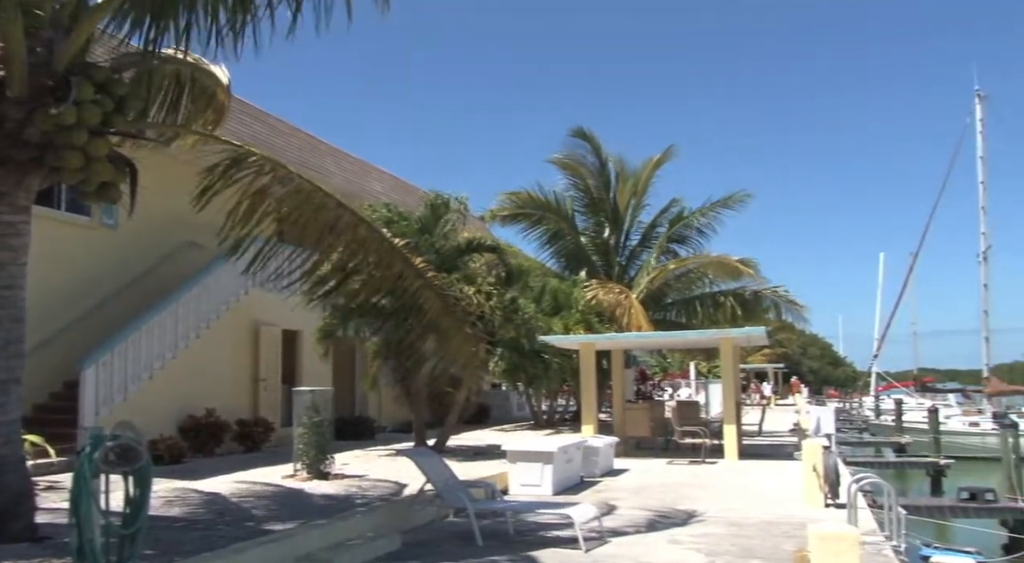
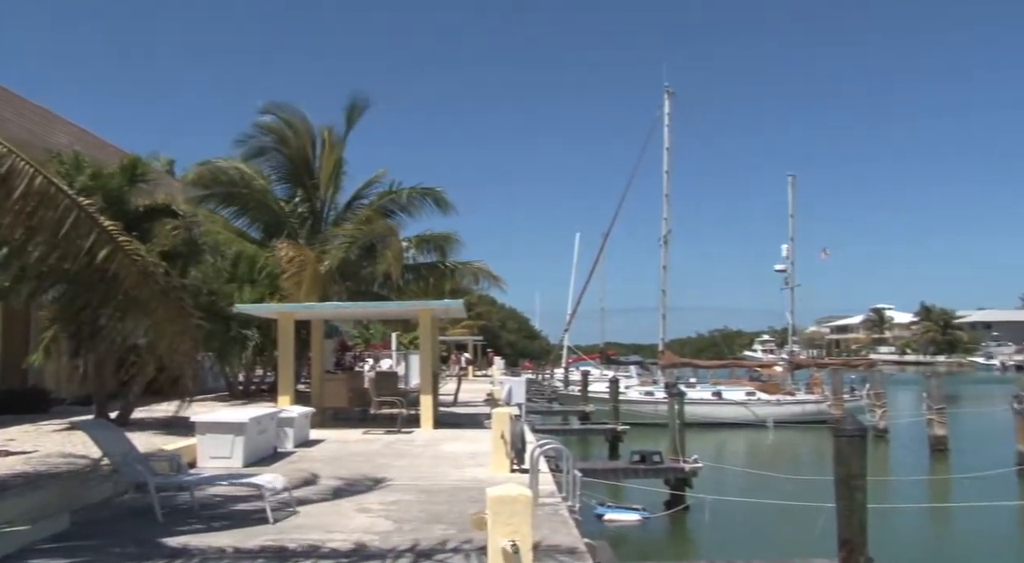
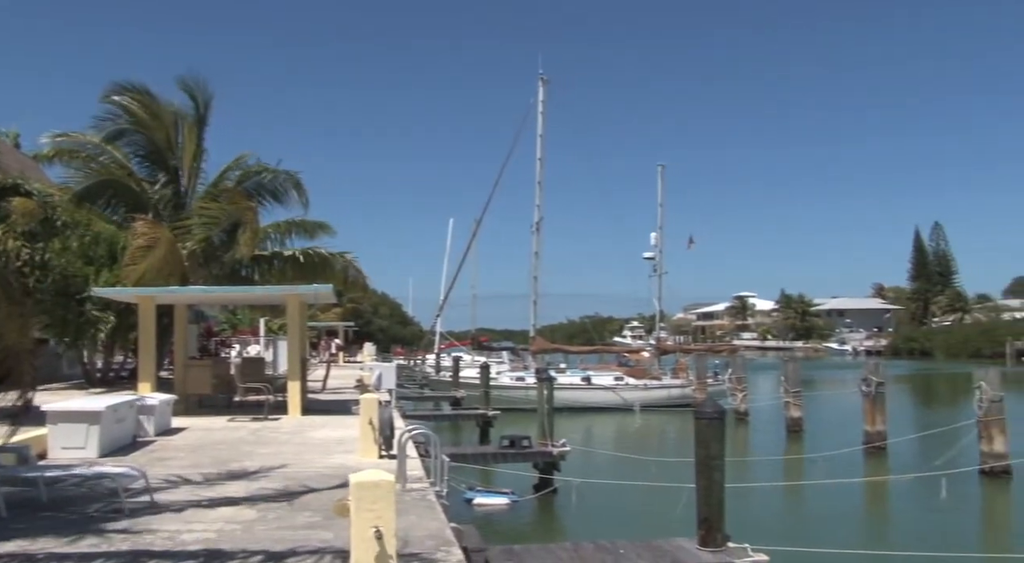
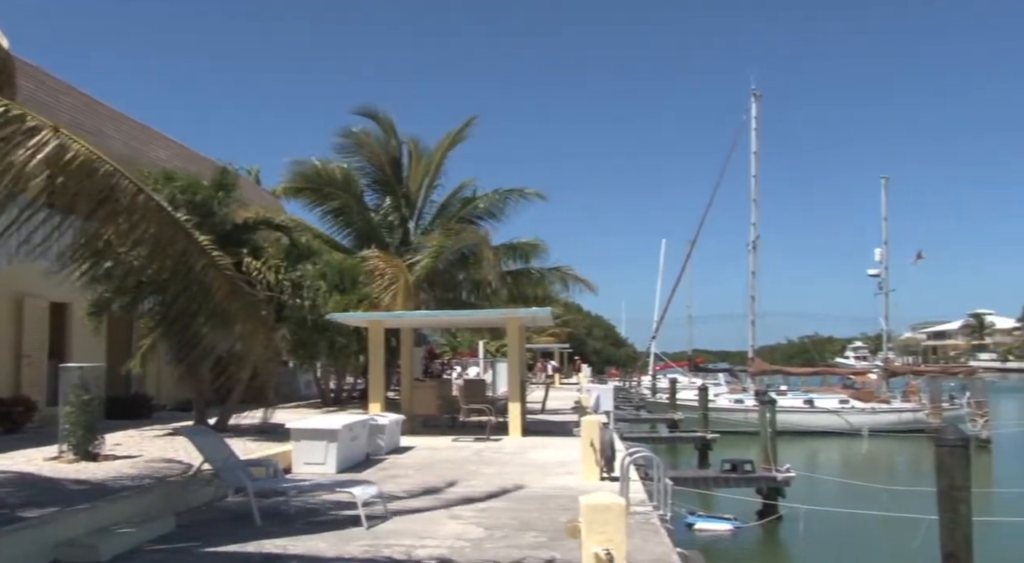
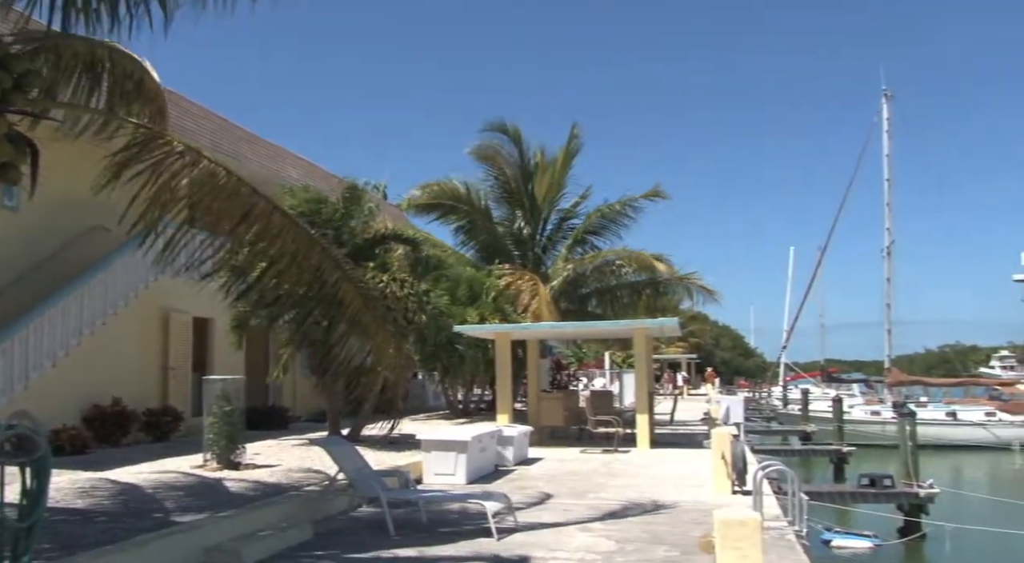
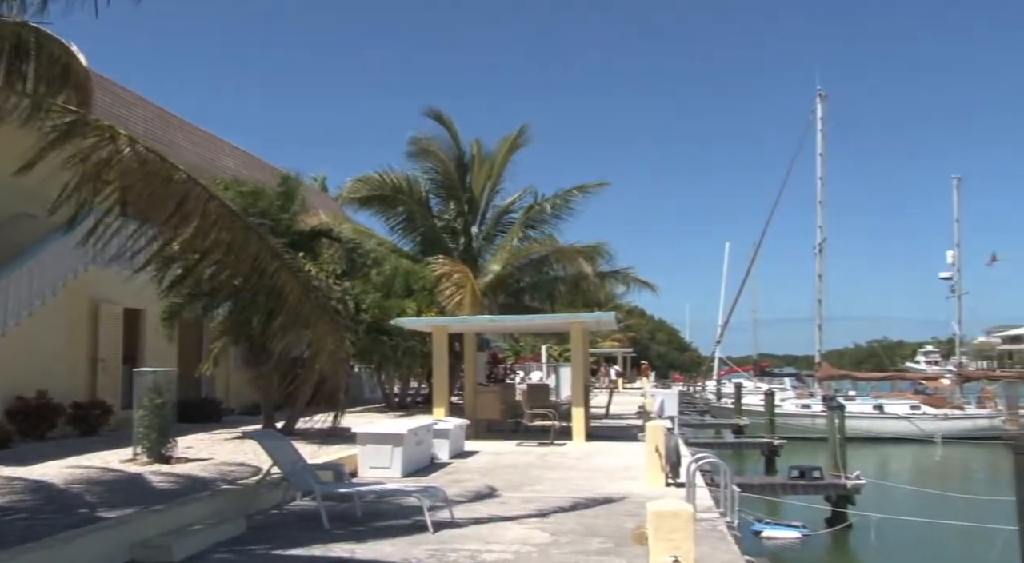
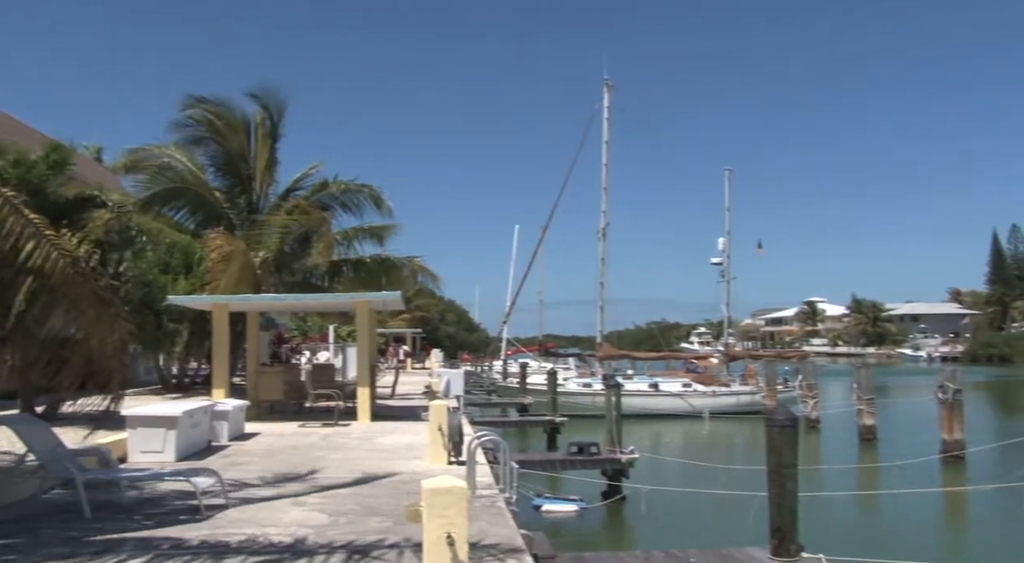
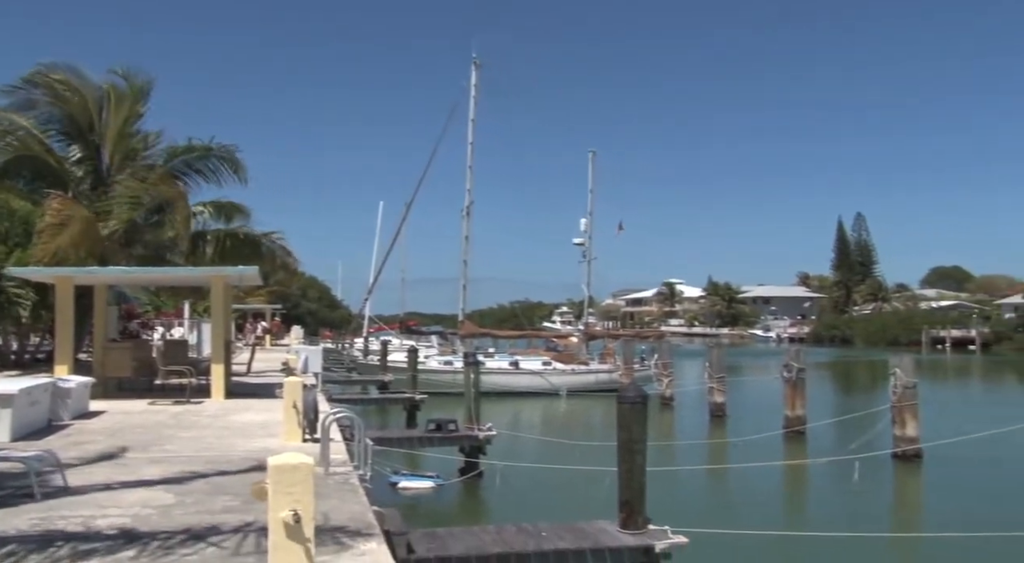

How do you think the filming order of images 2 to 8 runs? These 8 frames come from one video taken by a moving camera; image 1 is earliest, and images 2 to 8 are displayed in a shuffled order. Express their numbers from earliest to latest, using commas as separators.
5, 6, 4, 2, 7, 3, 8
